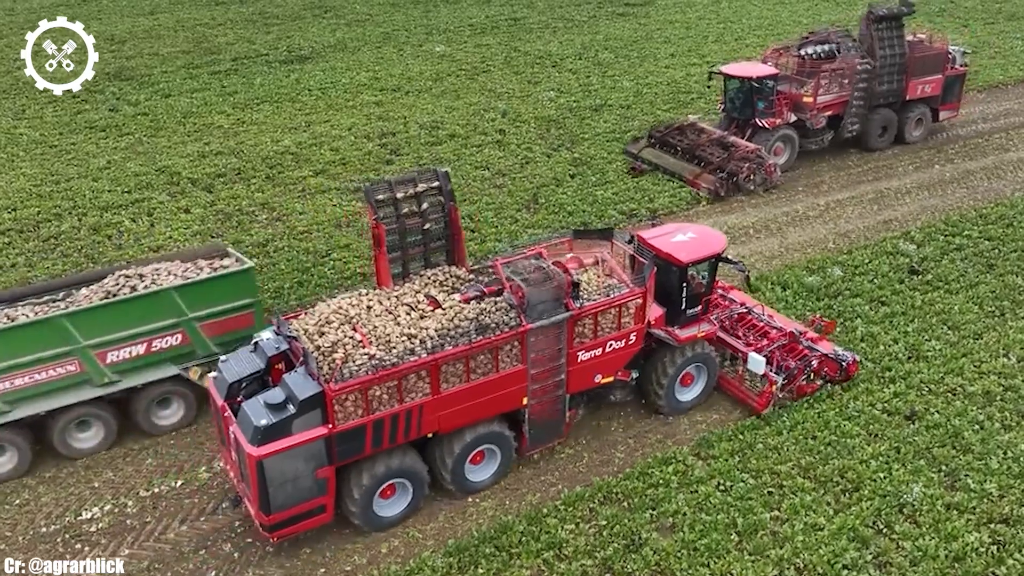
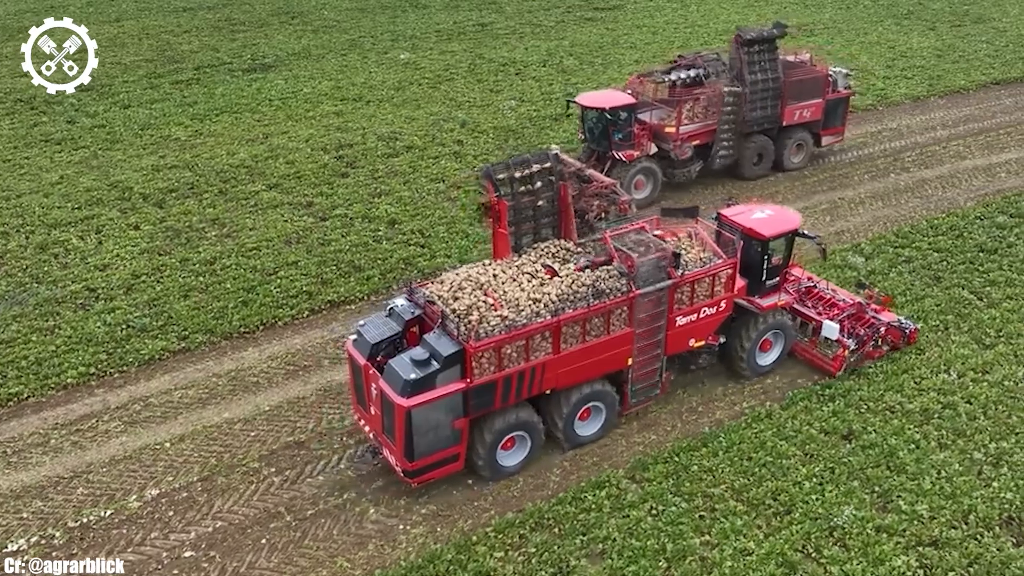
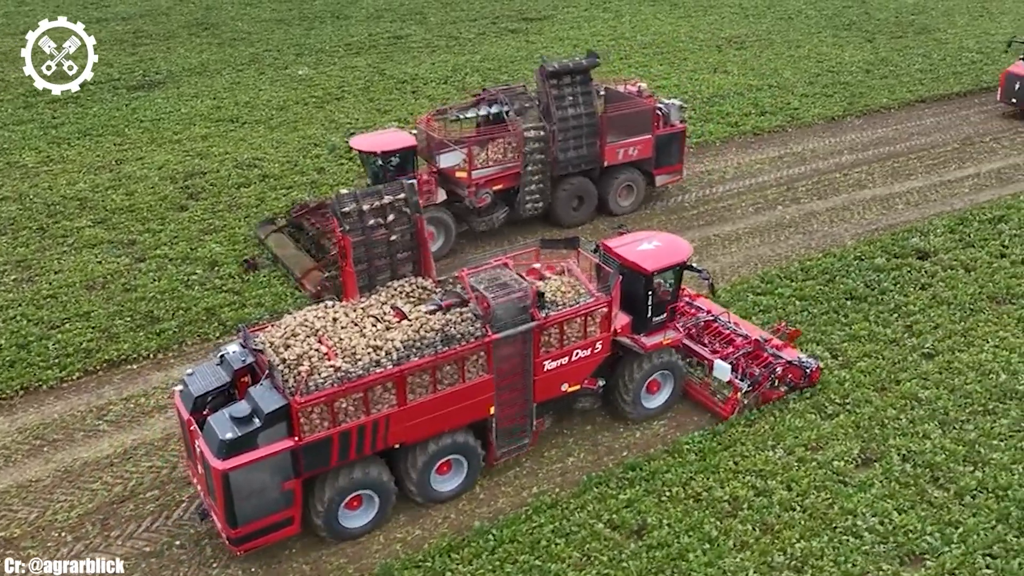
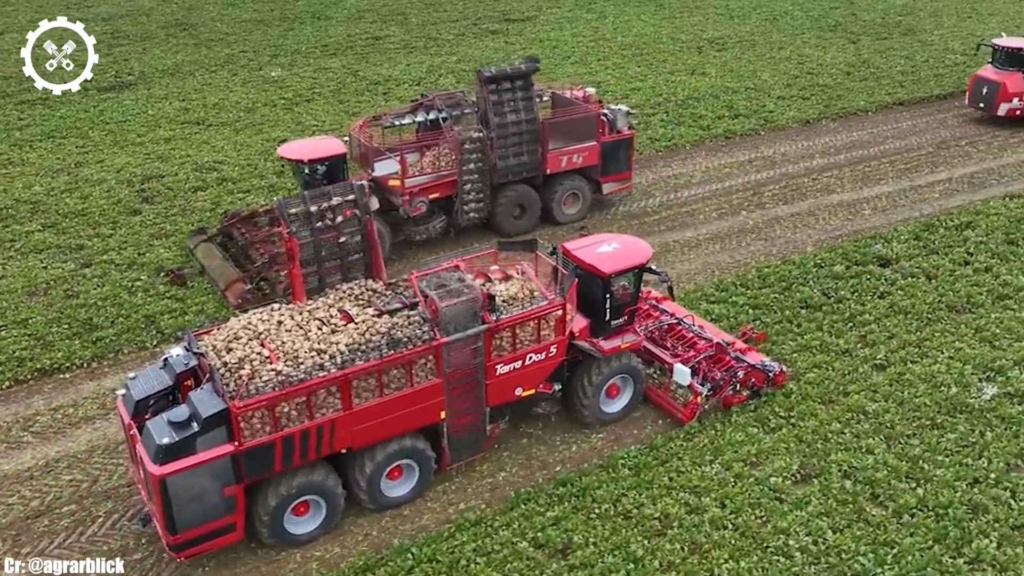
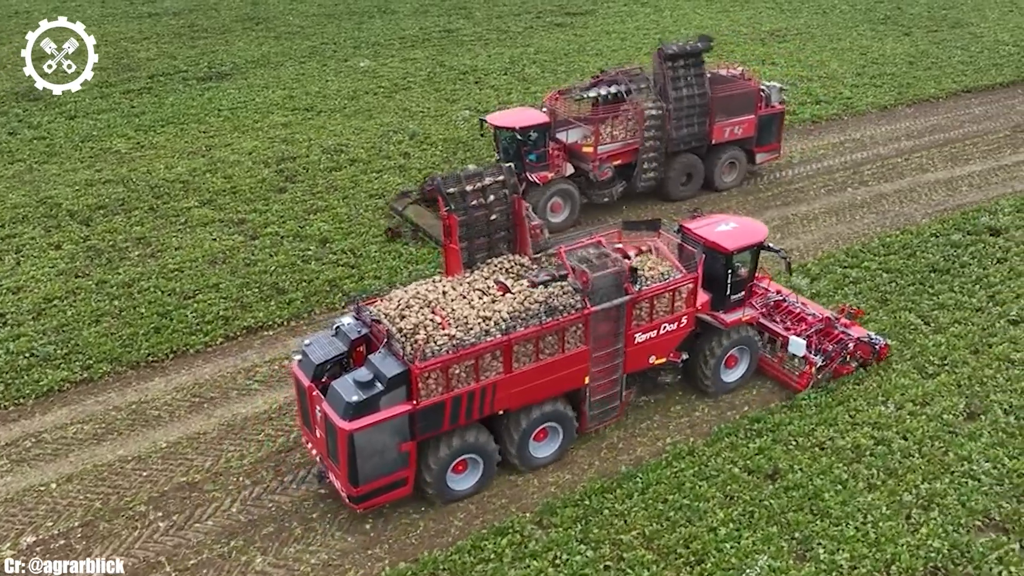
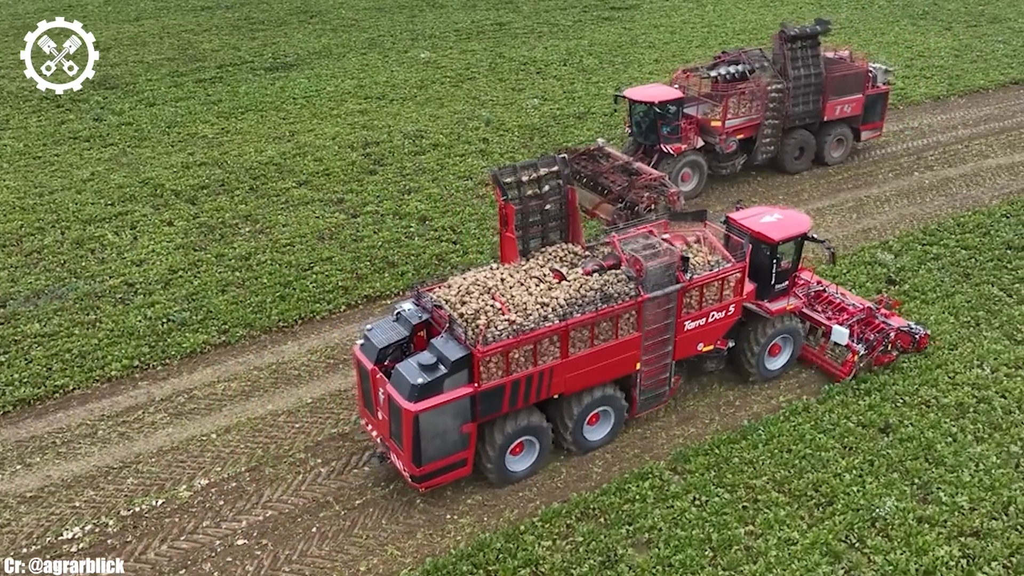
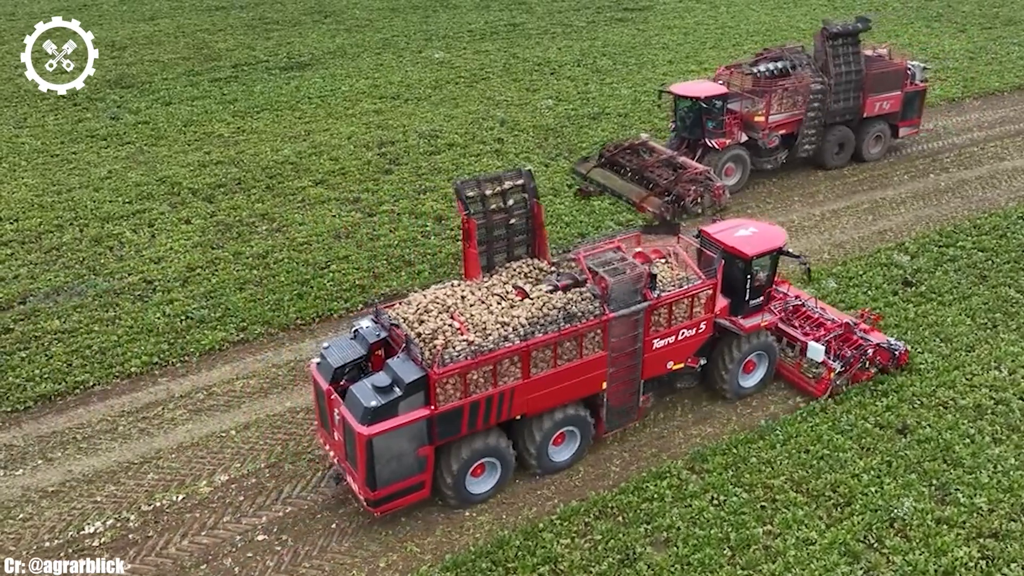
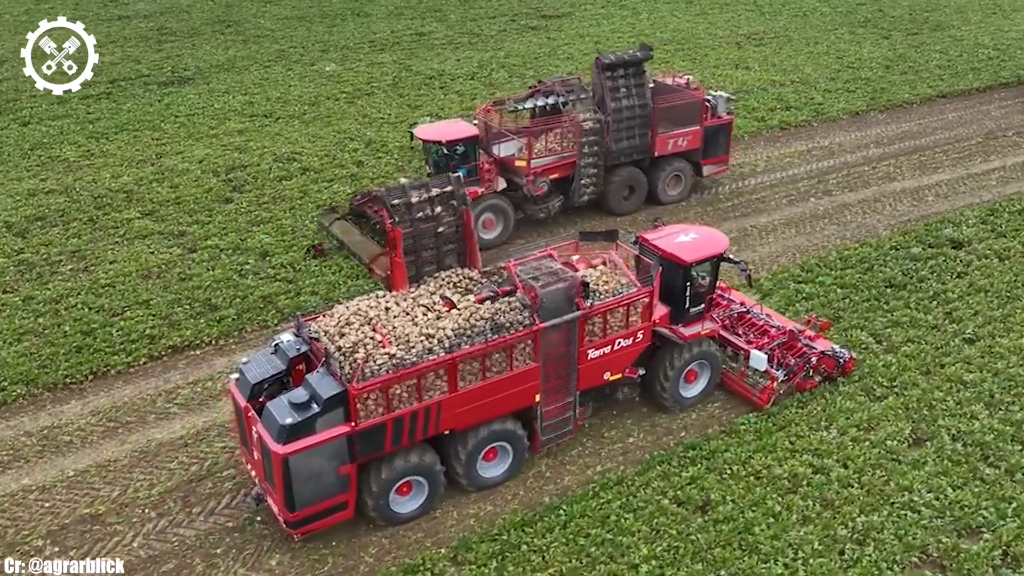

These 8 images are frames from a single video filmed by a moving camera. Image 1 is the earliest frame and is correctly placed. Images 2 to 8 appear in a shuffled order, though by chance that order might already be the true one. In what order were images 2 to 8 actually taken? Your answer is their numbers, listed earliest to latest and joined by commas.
7, 6, 2, 5, 8, 3, 4
